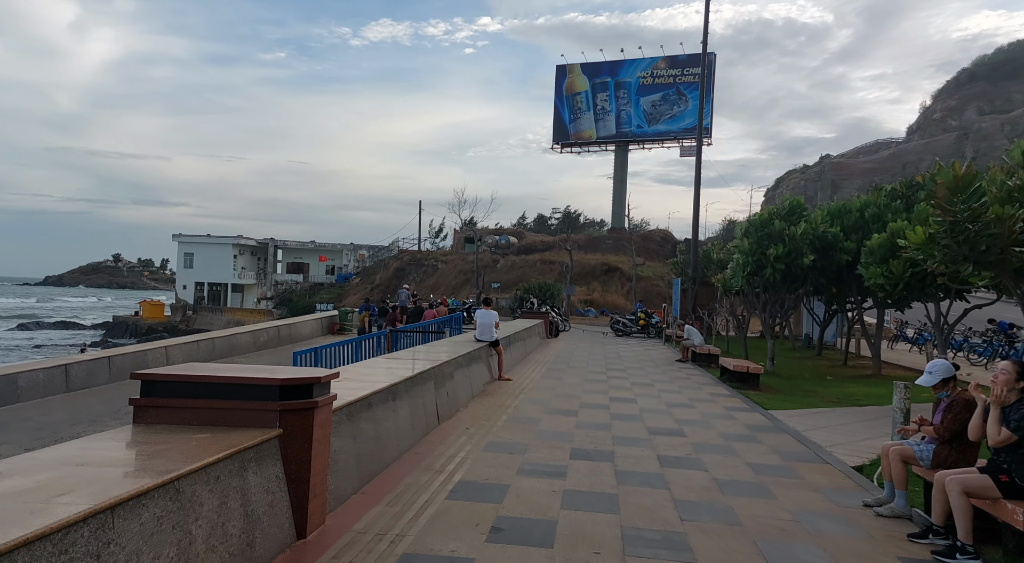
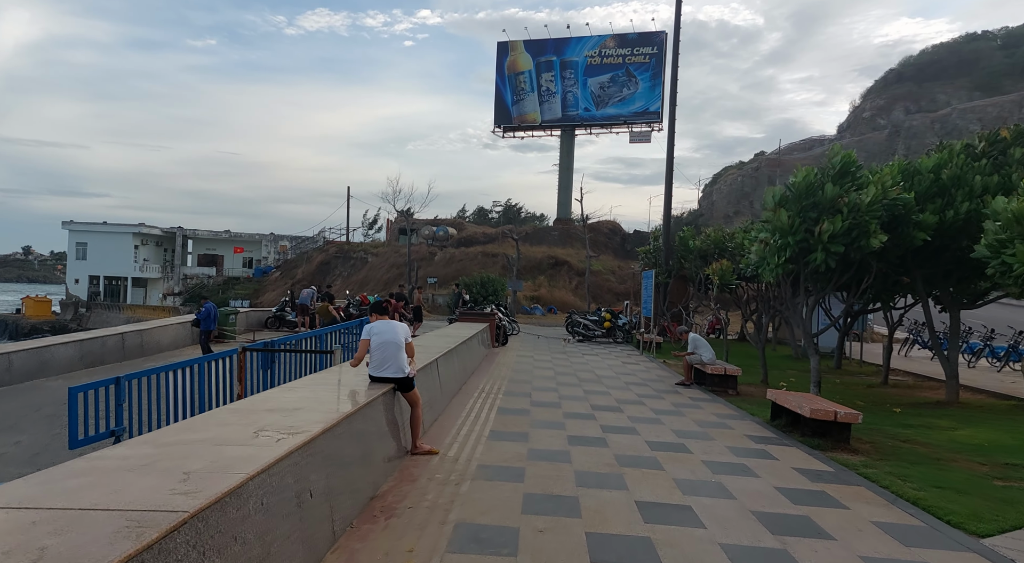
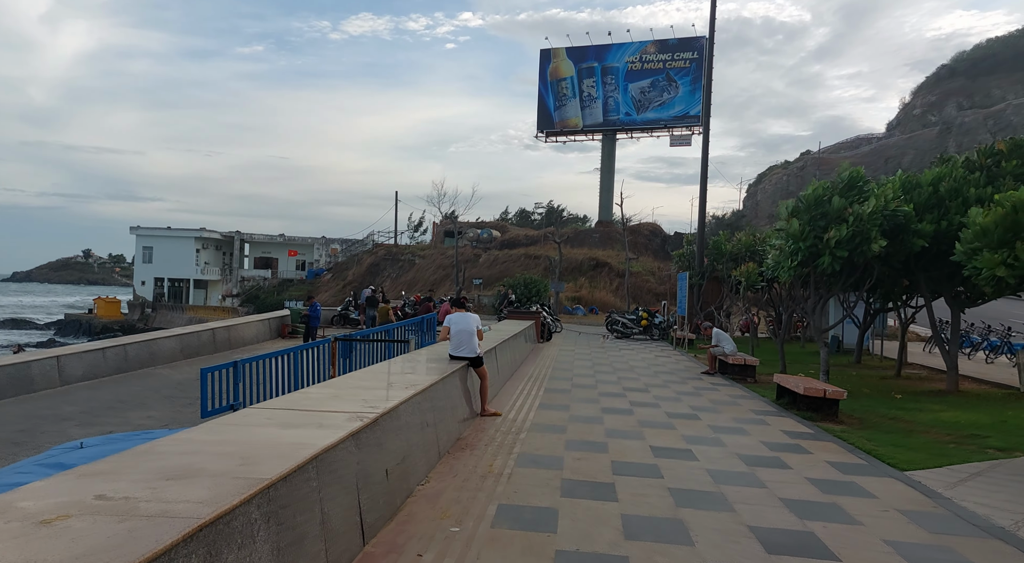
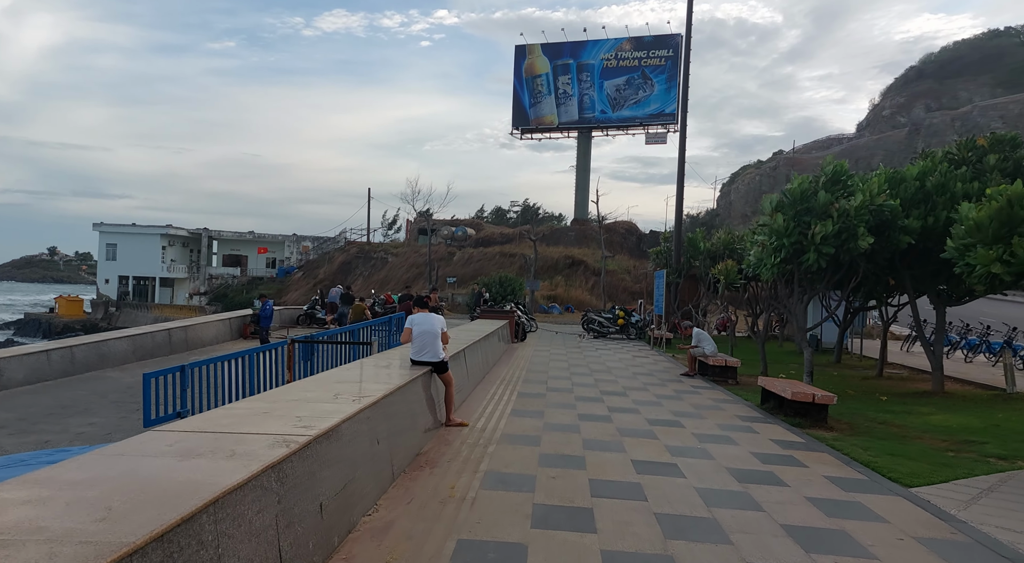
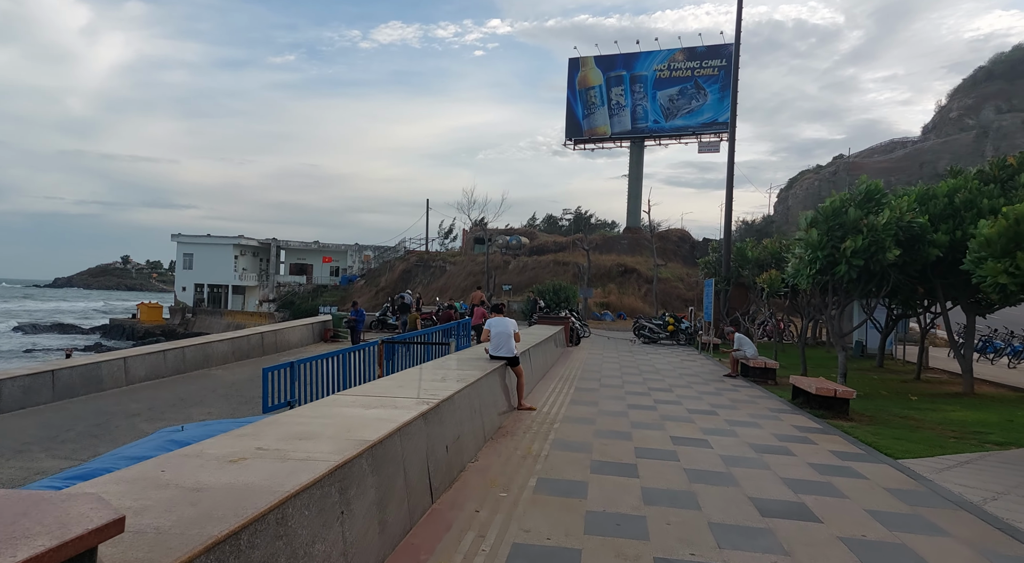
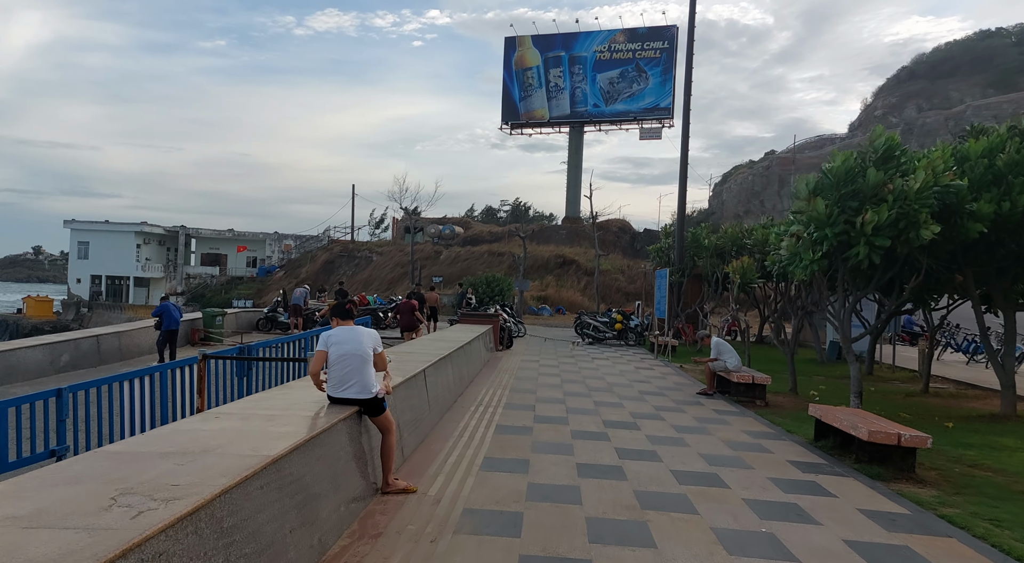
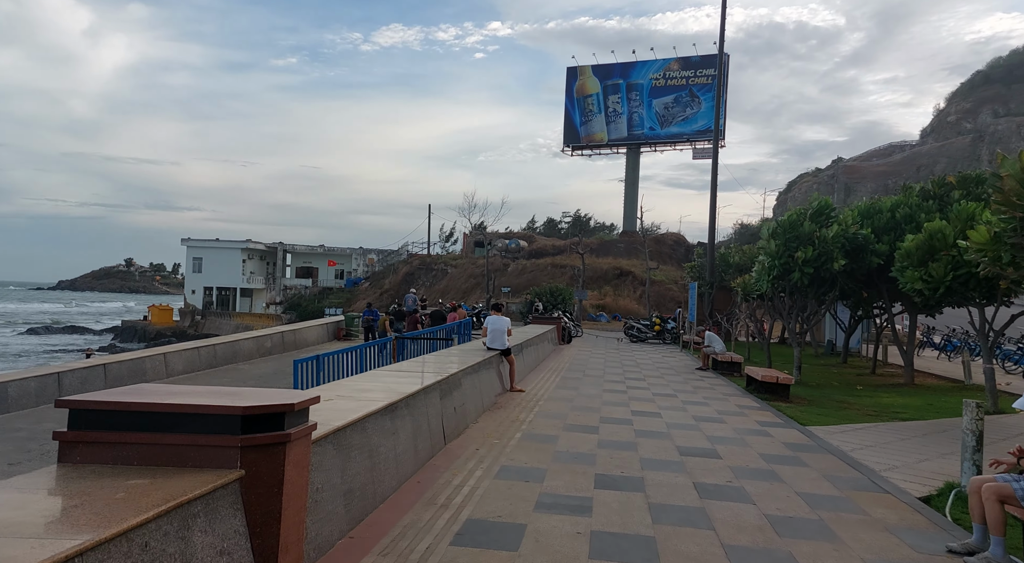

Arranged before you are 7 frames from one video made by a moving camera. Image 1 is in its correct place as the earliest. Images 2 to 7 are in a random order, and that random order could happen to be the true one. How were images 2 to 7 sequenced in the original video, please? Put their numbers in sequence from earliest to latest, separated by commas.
7, 5, 3, 4, 2, 6
